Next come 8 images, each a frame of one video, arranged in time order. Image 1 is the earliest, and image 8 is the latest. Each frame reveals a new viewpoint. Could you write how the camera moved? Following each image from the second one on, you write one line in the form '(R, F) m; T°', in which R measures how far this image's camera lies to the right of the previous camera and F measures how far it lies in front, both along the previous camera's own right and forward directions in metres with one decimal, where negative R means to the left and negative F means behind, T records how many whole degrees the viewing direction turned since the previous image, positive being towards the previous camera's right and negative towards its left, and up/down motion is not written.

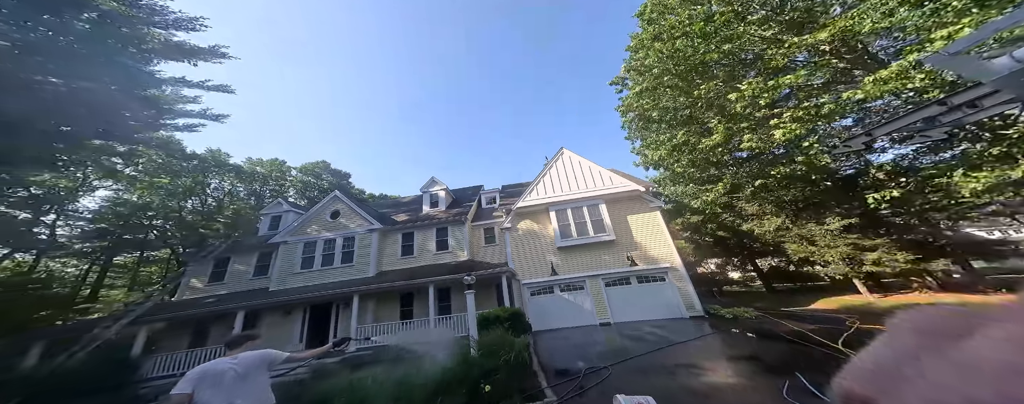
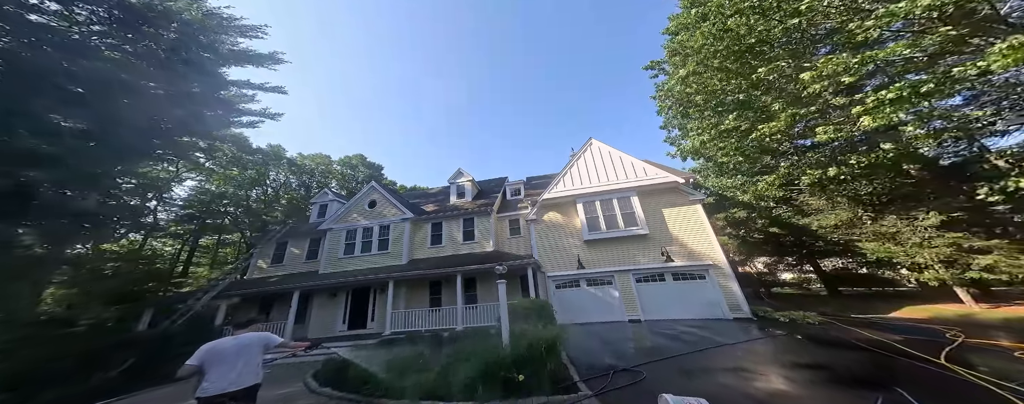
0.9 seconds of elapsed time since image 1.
(-0.2, +0.1) m; -6°
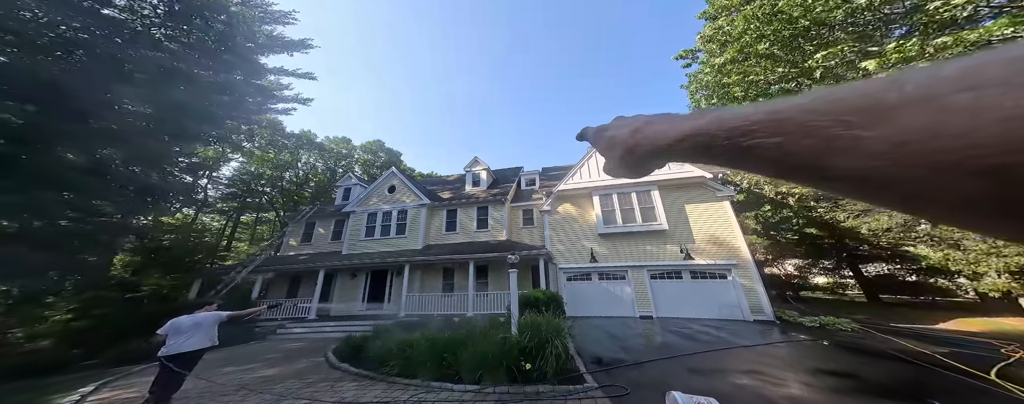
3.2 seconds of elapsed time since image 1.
(0.0, 0.0) m; -3°
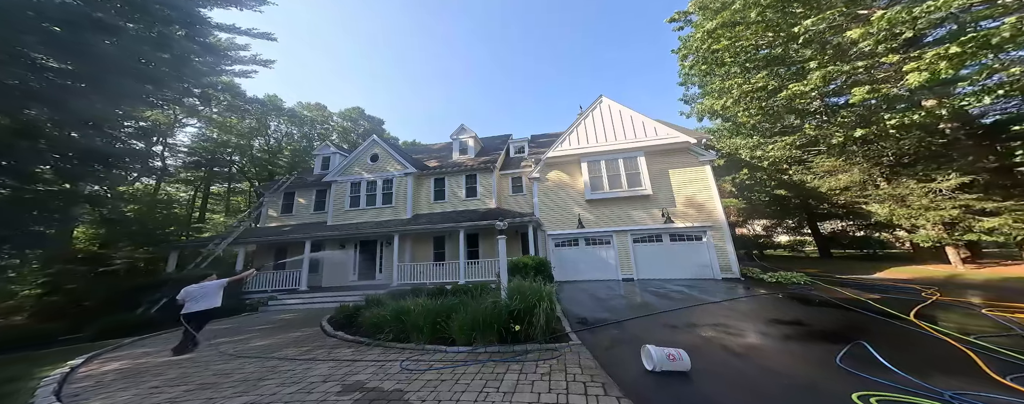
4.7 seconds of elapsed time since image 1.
(0.0, +0.1) m; +3°
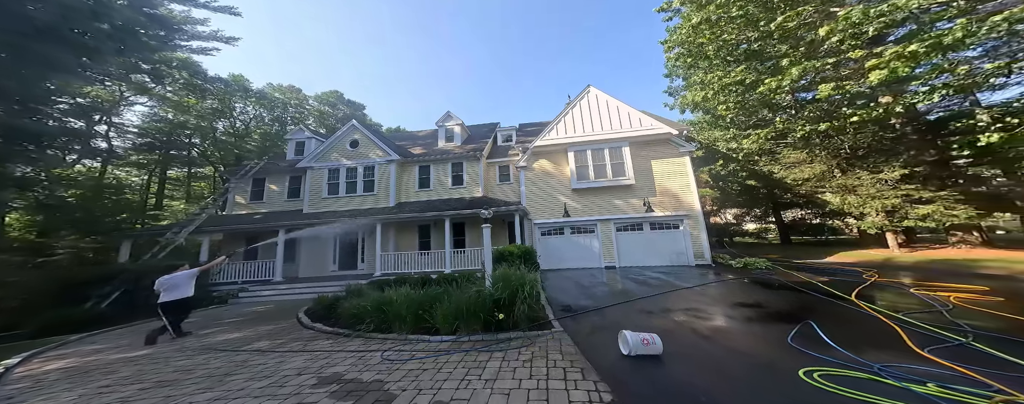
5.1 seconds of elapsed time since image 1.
(0.0, +0.1) m; +3°
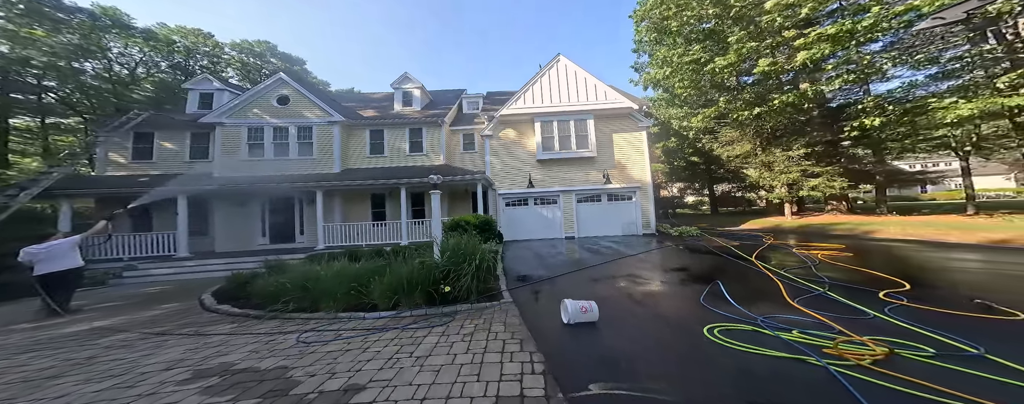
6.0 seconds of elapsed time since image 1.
(+0.3, +0.4) m; +8°
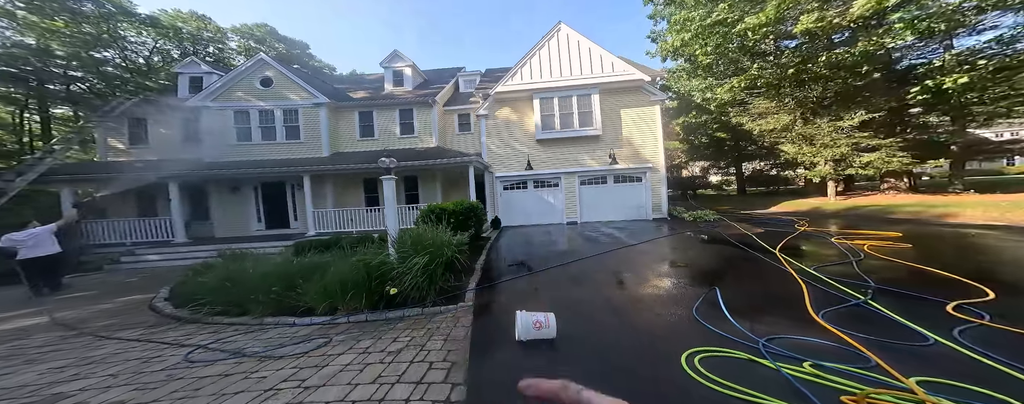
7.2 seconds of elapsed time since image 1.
(+1.0, +0.9) m; -4°
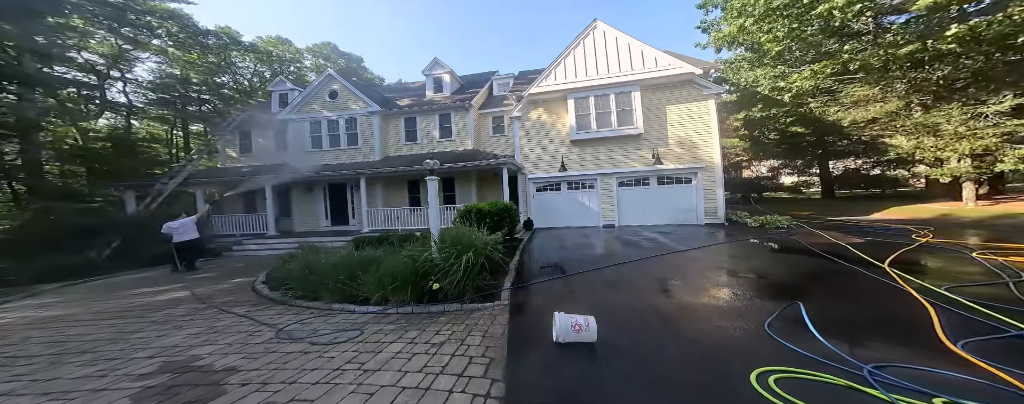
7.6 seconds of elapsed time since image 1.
(-0.1, -0.1) m; -7°
